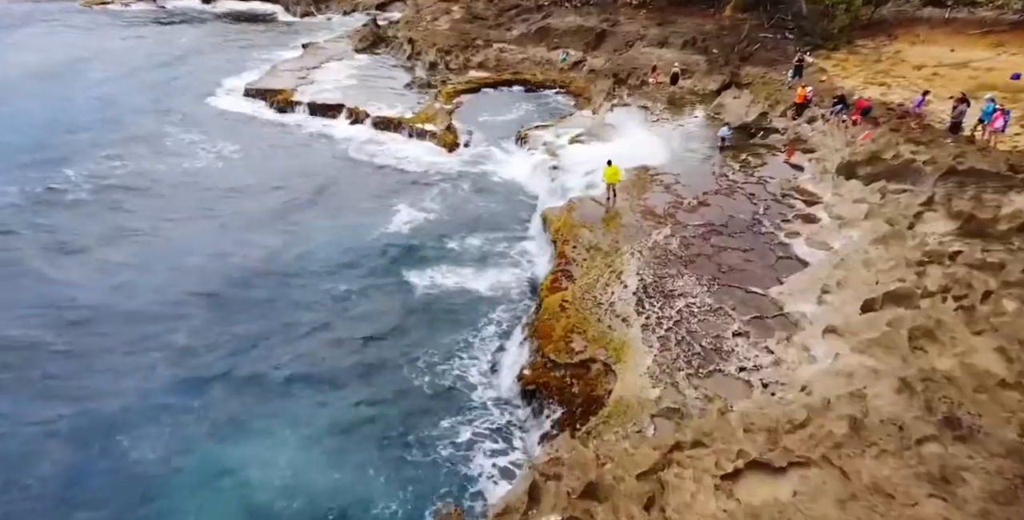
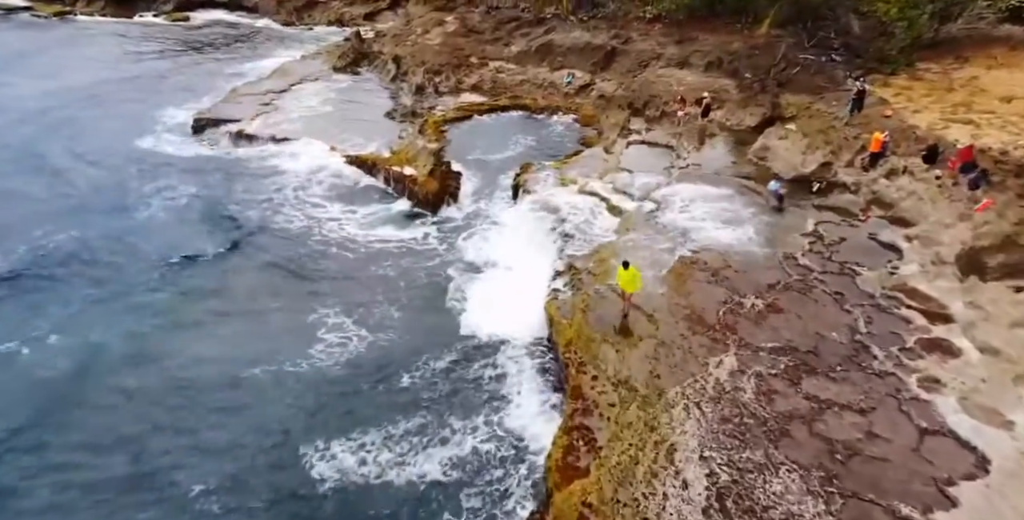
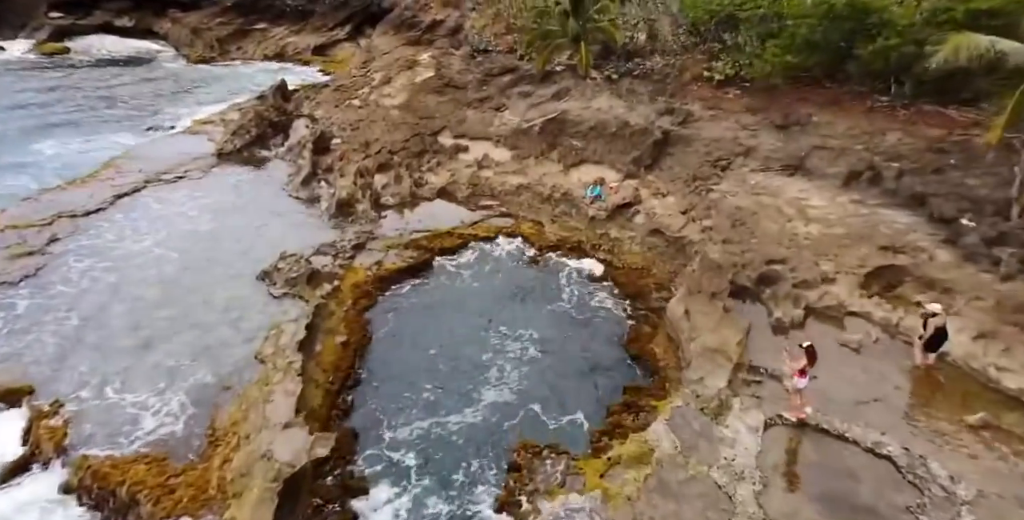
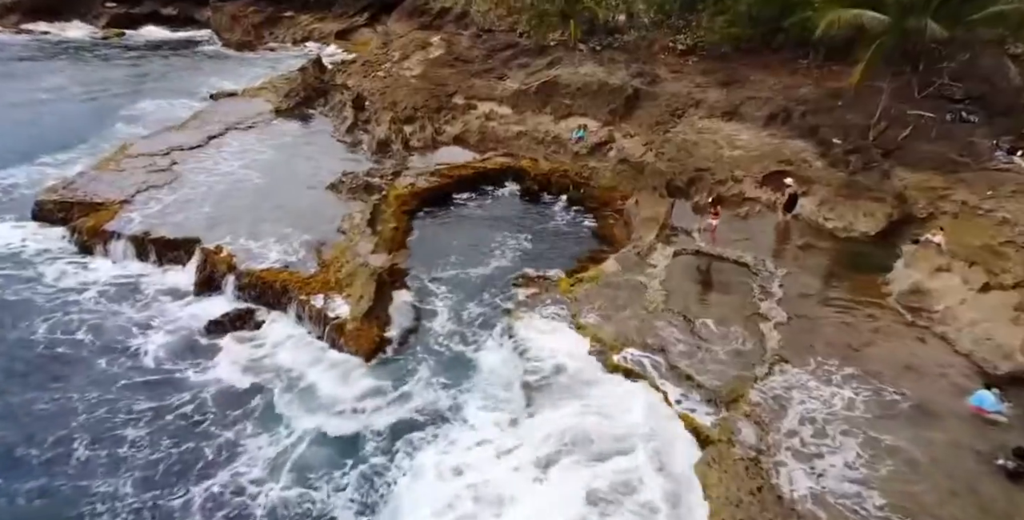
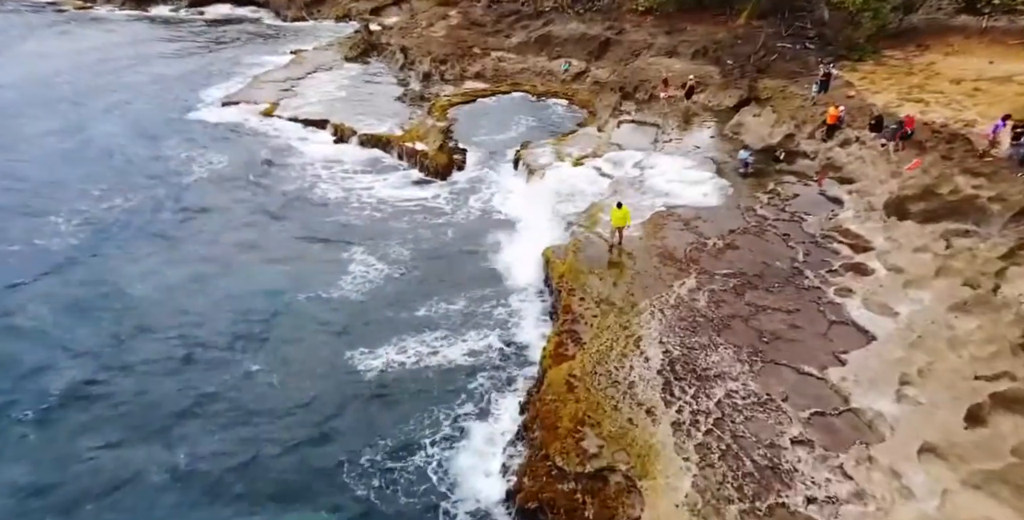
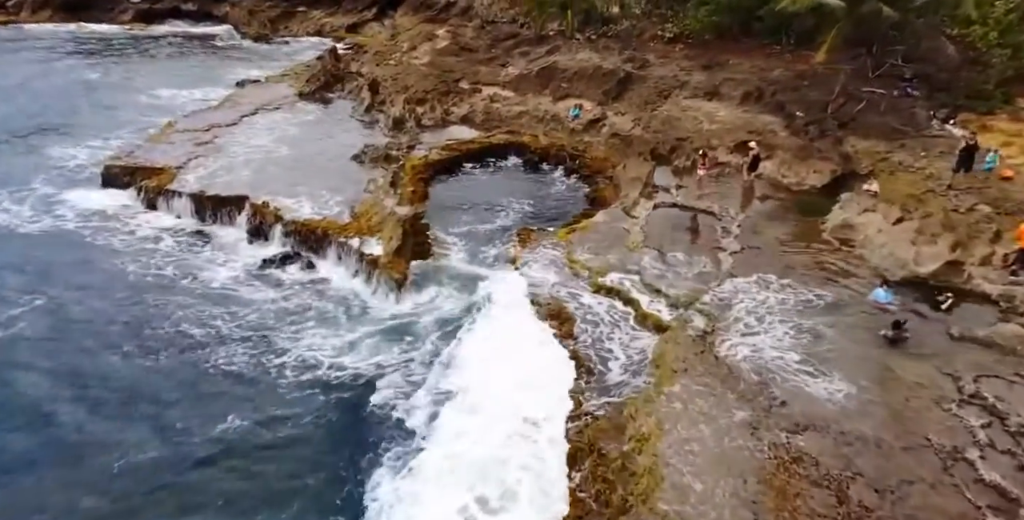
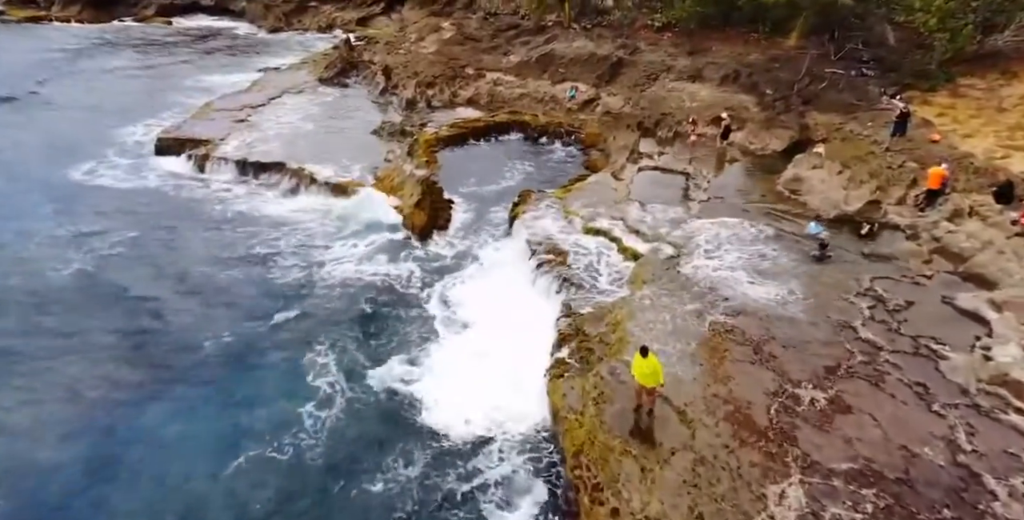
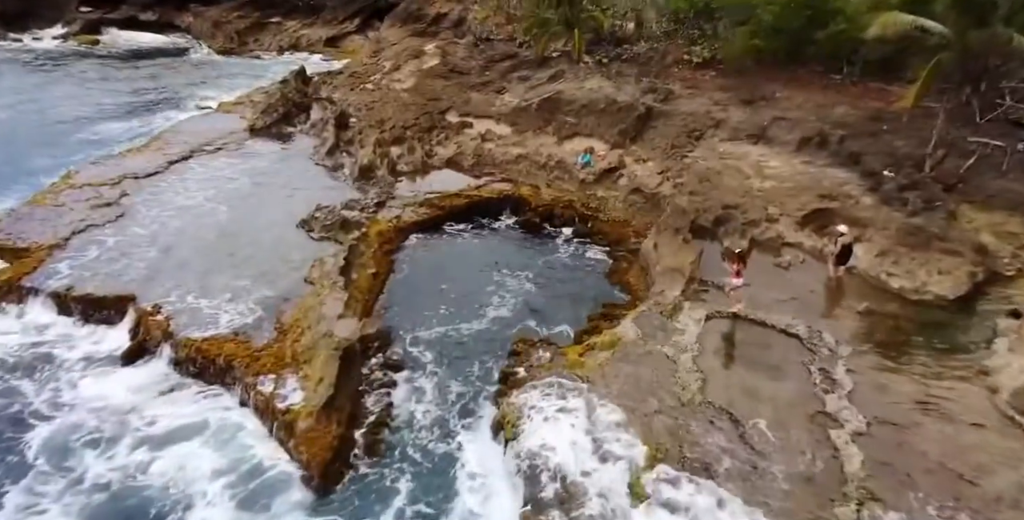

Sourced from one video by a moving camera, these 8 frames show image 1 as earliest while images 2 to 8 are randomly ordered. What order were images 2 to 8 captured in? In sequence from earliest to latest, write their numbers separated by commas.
5, 2, 7, 6, 4, 8, 3
